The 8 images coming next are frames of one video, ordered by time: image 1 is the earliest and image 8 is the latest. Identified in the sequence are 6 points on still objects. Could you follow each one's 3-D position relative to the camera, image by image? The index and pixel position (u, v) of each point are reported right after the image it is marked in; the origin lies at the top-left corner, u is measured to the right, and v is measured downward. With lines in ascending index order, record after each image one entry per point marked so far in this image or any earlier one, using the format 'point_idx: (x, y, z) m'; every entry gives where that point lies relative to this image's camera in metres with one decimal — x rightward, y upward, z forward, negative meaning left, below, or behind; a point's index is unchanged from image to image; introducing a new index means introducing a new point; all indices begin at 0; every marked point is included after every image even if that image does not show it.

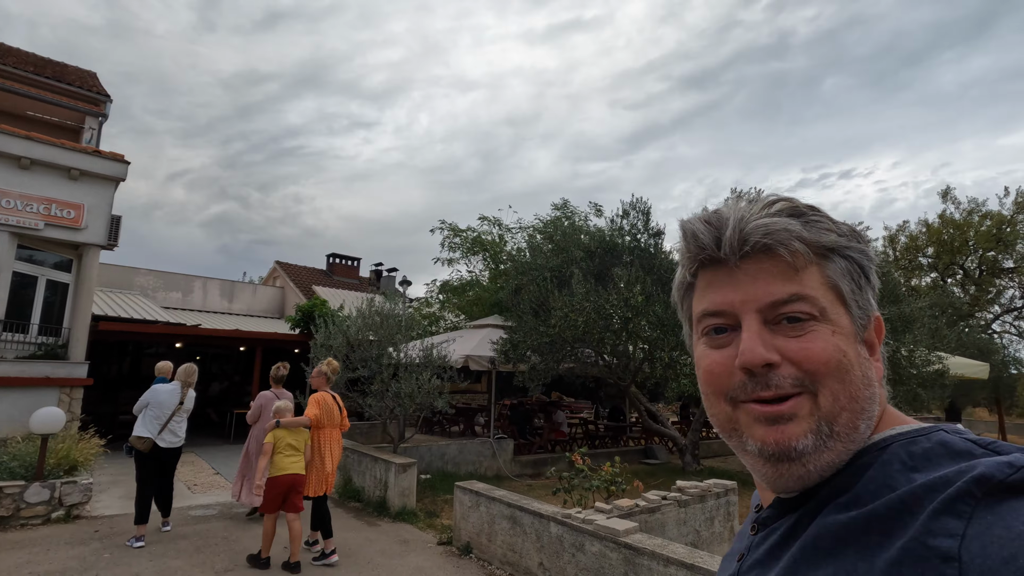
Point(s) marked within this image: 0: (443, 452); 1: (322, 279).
0: (-0.9, -2.1, +6.9) m
1: (-6.6, +0.3, +18.4) m
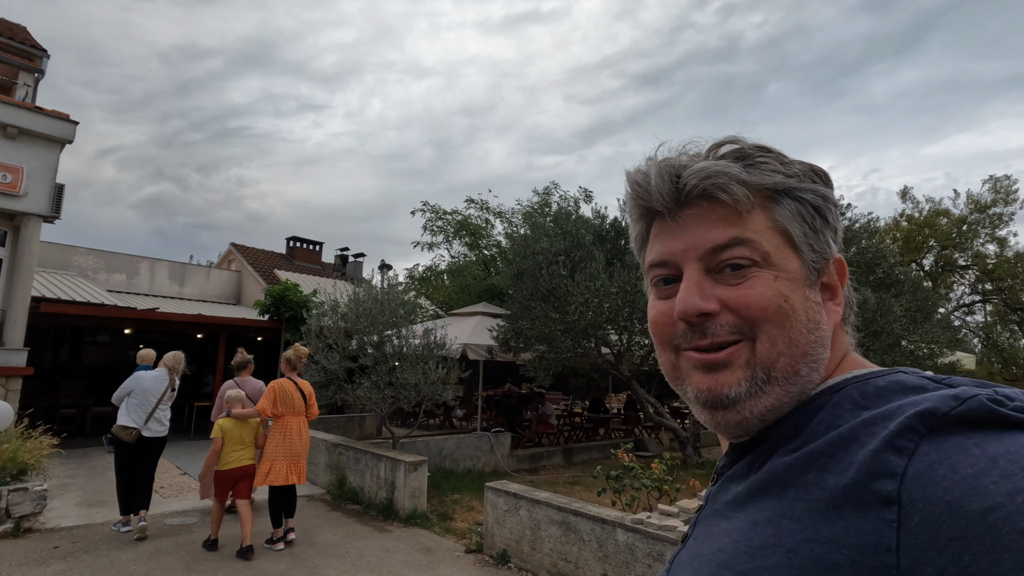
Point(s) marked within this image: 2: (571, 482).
0: (-0.9, -1.9, +6.4) m
1: (-7.5, +0.8, +17.4) m
2: (+0.7, -2.4, +6.7) m
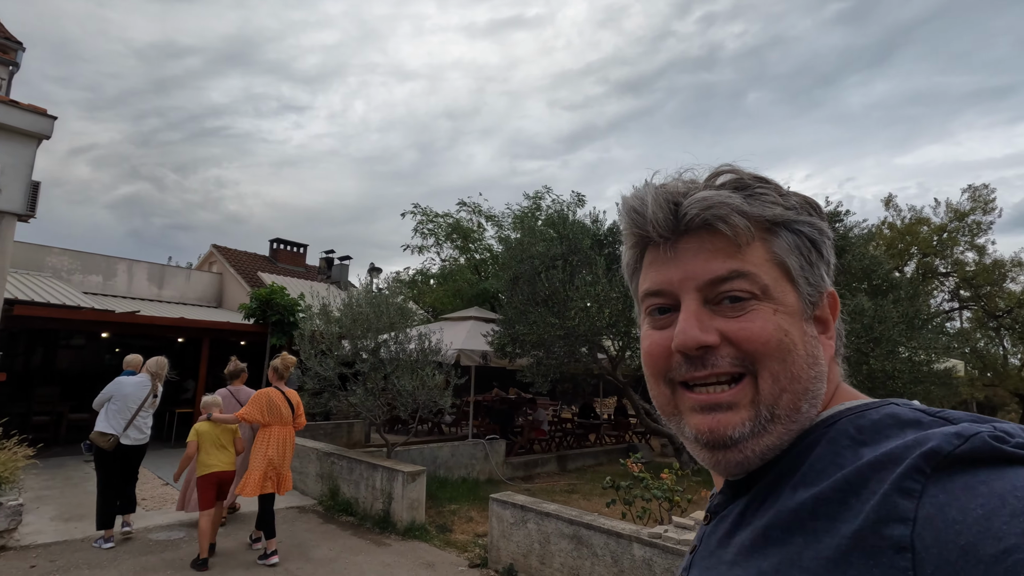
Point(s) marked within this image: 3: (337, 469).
0: (-0.9, -2.0, +6.3) m
1: (-7.9, +0.7, +17.0) m
2: (+0.7, -2.5, +6.6) m
3: (-1.8, -1.8, +5.4) m
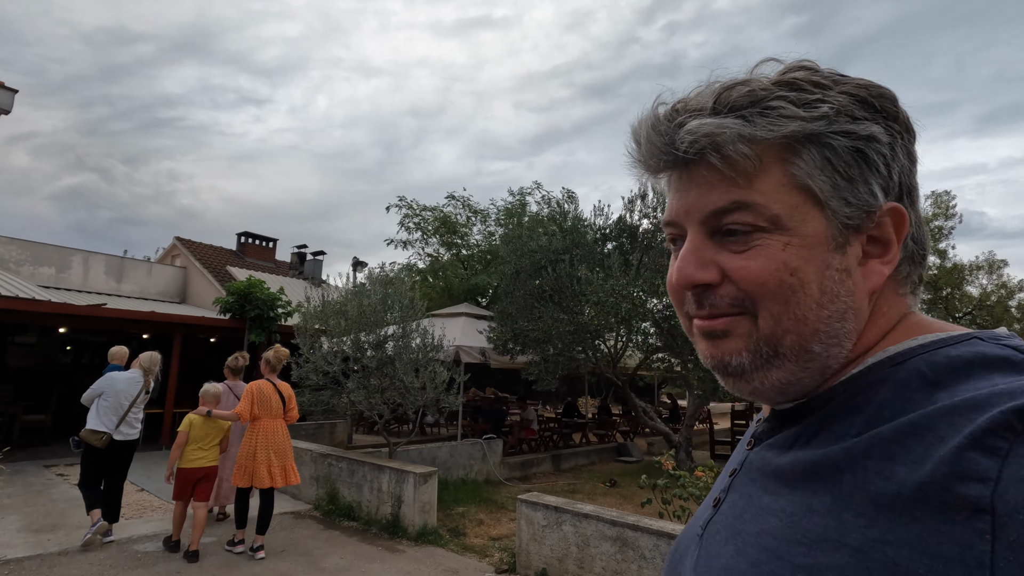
0: (-0.9, -1.9, +6.0) m
1: (-8.6, +0.9, +16.3) m
2: (+0.7, -2.4, +6.4) m
3: (-1.7, -1.8, +5.1) m
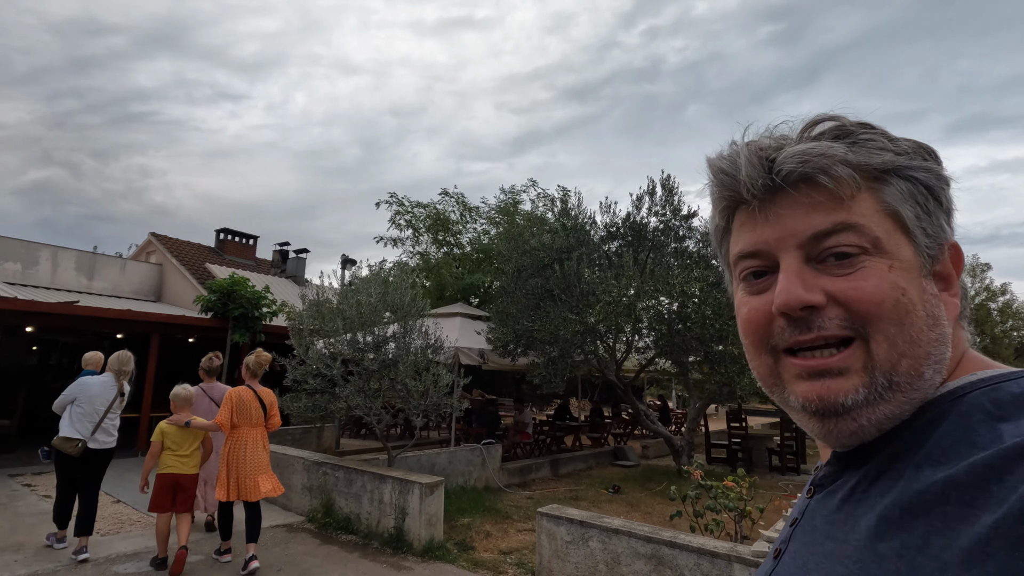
0: (-0.9, -1.9, +5.7) m
1: (-8.9, +0.9, +15.7) m
2: (+0.7, -2.4, +6.2) m
3: (-1.6, -1.7, +4.8) m
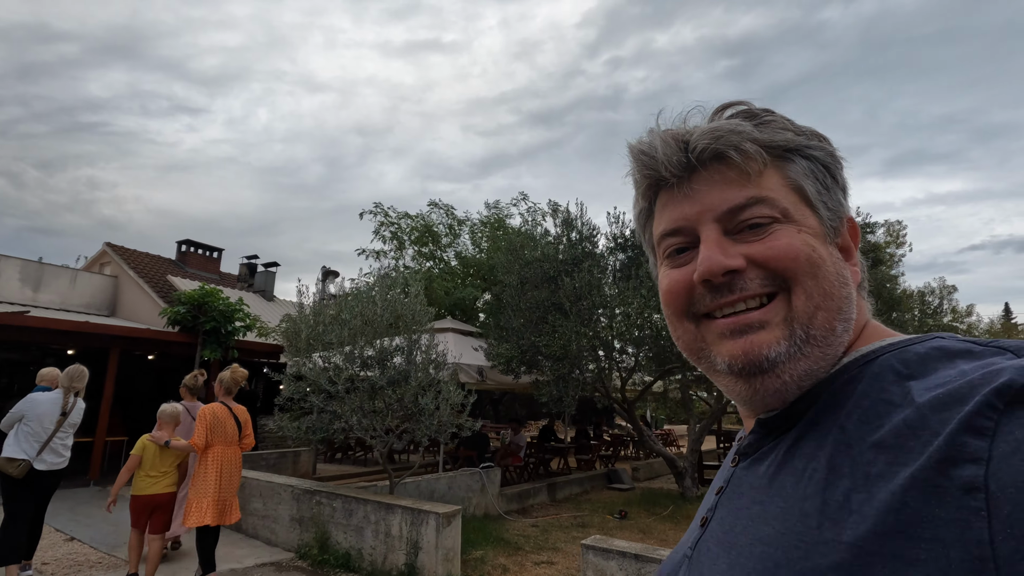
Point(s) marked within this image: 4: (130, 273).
0: (-0.8, -2.0, +5.3) m
1: (-9.5, +0.5, +14.8) m
2: (+0.7, -2.6, +5.8) m
3: (-1.5, -1.8, +4.3) m
4: (-9.4, +0.4, +13.2) m
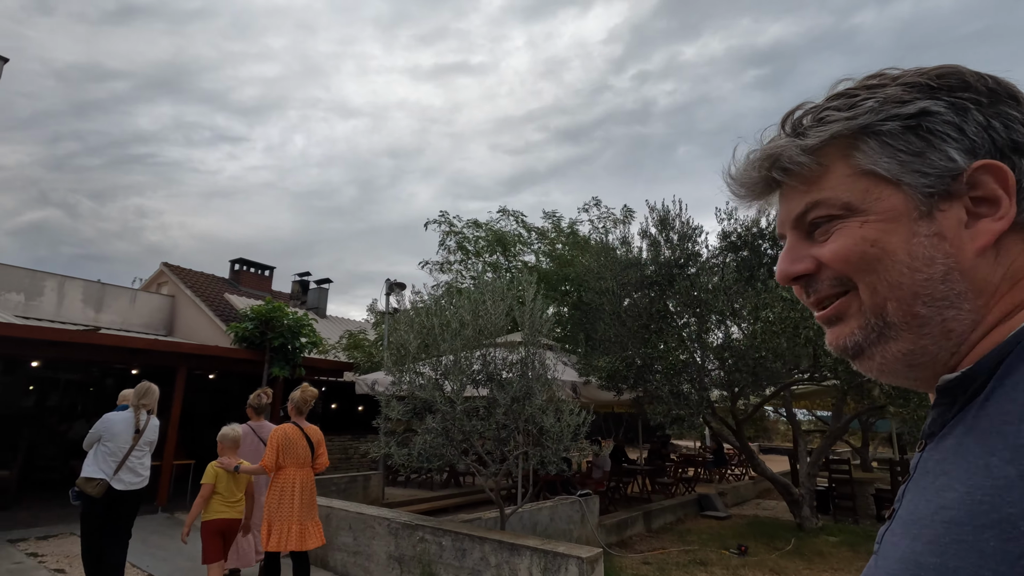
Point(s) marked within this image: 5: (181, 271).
0: (+0.2, -2.1, +4.7) m
1: (-8.0, 0.0, +14.7) m
2: (+1.7, -2.6, +5.1) m
3: (-0.6, -1.8, +3.7) m
4: (-8.0, -0.1, +13.2) m
5: (-8.9, +0.4, +14.3) m
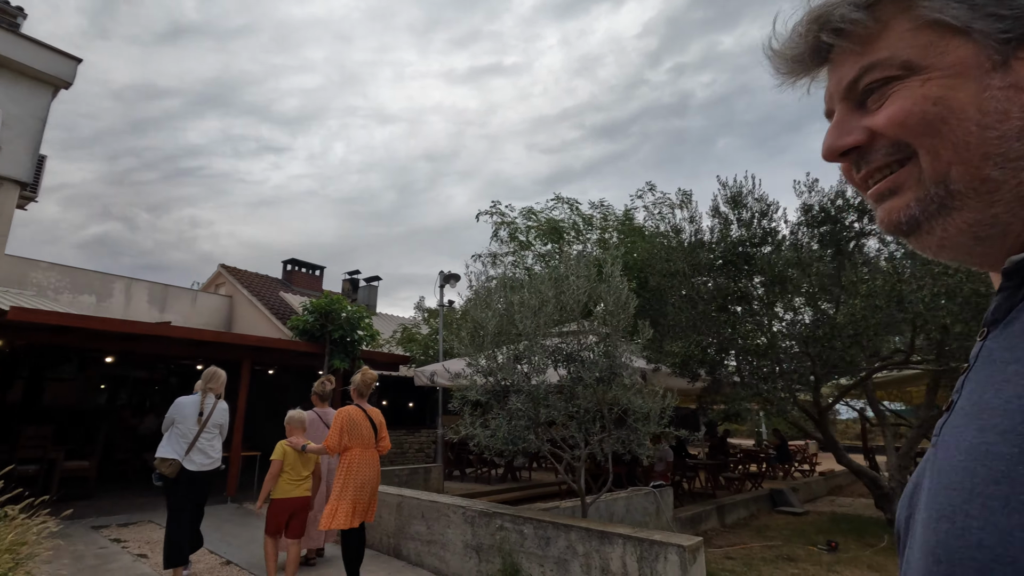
0: (+0.8, -1.9, +4.5) m
1: (-6.6, 0.0, +15.1) m
2: (+2.4, -2.4, +4.8) m
3: (0.0, -1.7, +3.6) m
4: (-6.8, -0.1, +13.5) m
5: (-7.6, +0.4, +14.7) m
